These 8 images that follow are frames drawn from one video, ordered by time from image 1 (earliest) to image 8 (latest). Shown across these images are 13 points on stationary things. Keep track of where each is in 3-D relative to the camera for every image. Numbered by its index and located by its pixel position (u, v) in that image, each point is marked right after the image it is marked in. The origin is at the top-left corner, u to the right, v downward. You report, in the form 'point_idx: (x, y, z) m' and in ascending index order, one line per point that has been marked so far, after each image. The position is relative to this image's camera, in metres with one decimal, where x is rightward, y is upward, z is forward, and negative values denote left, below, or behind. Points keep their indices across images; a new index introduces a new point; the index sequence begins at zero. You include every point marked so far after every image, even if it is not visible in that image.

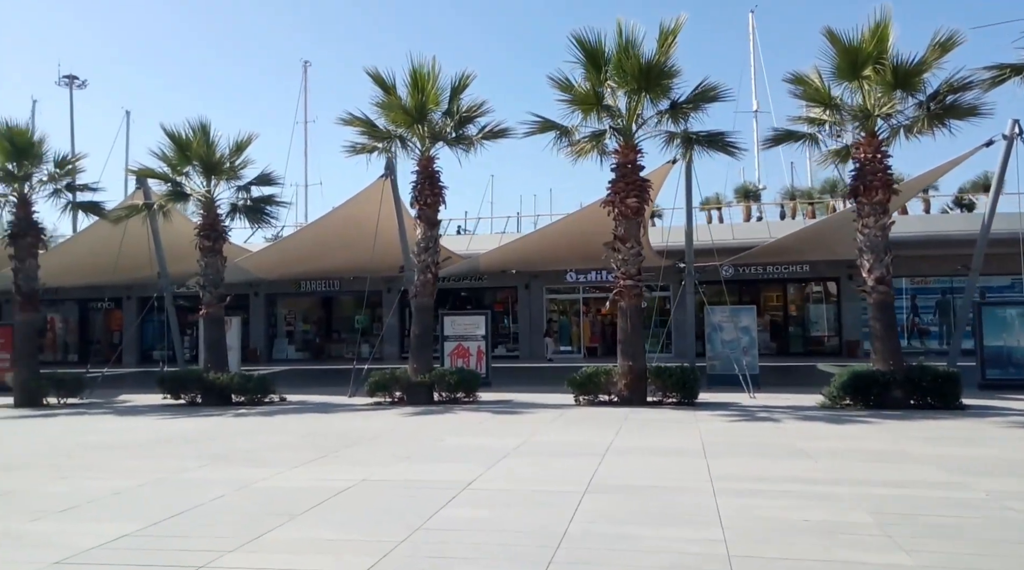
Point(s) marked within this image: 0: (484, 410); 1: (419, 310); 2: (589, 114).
0: (-0.5, -2.2, +15.8) m
1: (-1.9, -0.5, +18.1) m
2: (+1.3, +2.9, +15.1) m
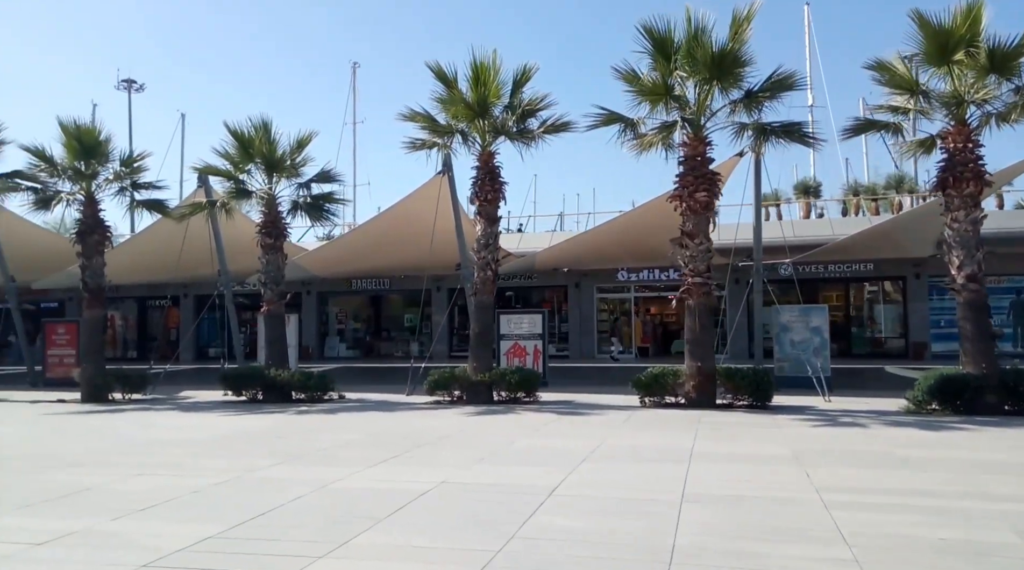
0: (+0.6, -2.1, +15.5) m
1: (-0.7, -0.5, +17.9) m
2: (+2.4, +2.9, +14.7) m
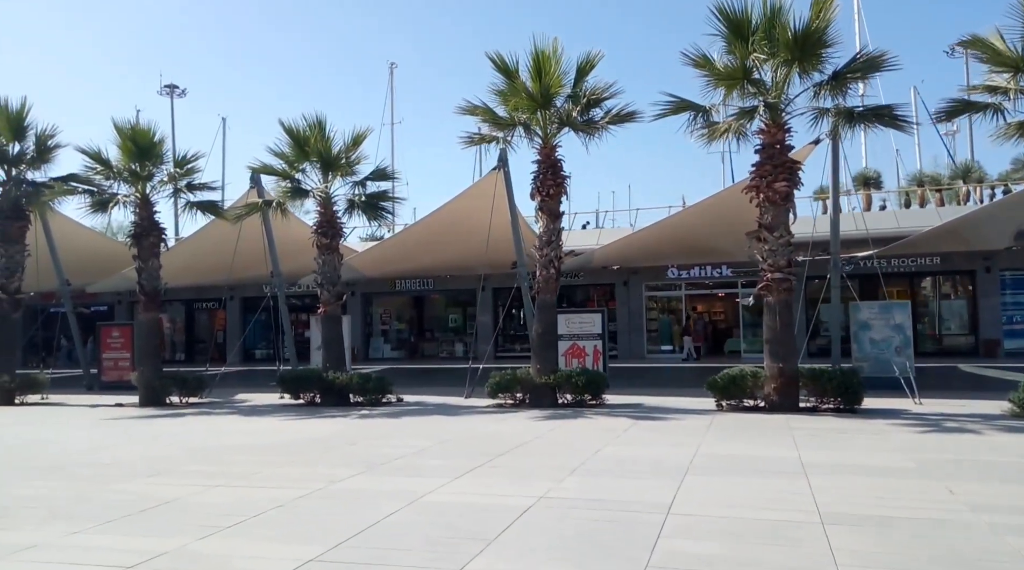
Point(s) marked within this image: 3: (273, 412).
0: (+1.7, -2.1, +14.9) m
1: (+0.5, -0.4, +17.3) m
2: (+3.4, +3.0, +14.0) m
3: (-4.9, -2.6, +18.8) m
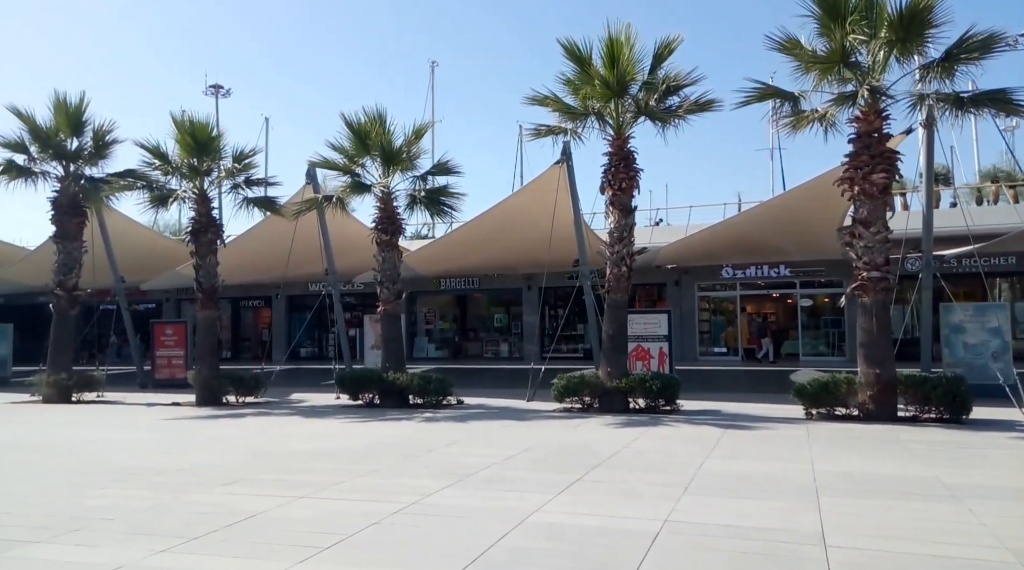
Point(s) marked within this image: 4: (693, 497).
0: (+2.9, -2.1, +14.1) m
1: (+1.8, -0.4, +16.6) m
2: (+4.6, +3.0, +13.2) m
3: (-3.6, -2.6, +18.3) m
4: (+1.4, -1.7, +7.3) m
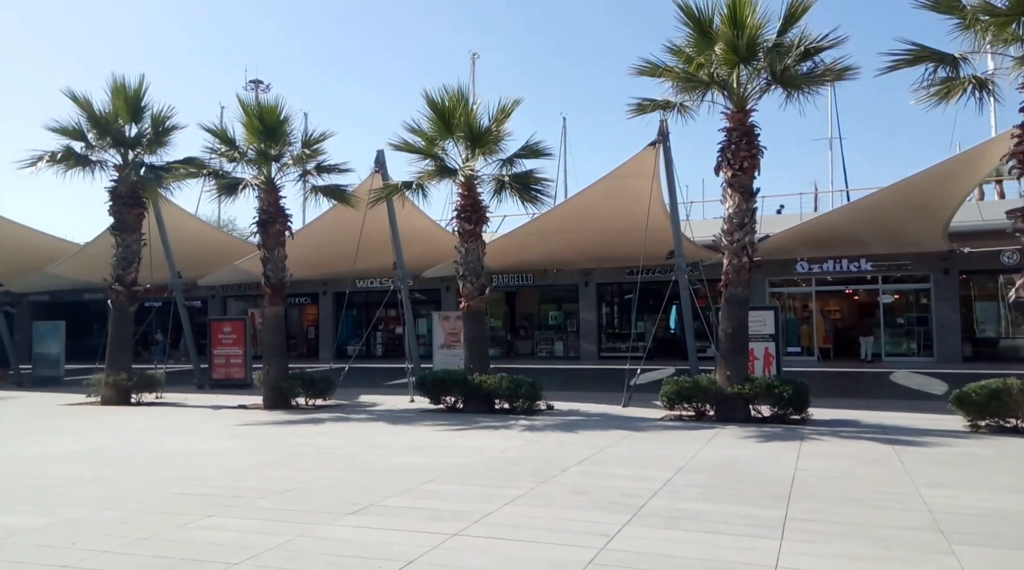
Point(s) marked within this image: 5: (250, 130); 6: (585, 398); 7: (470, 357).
0: (+4.5, -2.0, +12.3) m
1: (+3.5, -0.3, +14.8) m
2: (+6.1, +3.1, +11.3) m
3: (-1.8, -2.4, +16.8) m
4: (+2.8, -1.6, +5.6) m
5: (-5.6, +3.3, +19.7) m
6: (+1.5, -2.2, +18.3) m
7: (-0.8, -1.4, +18.3) m
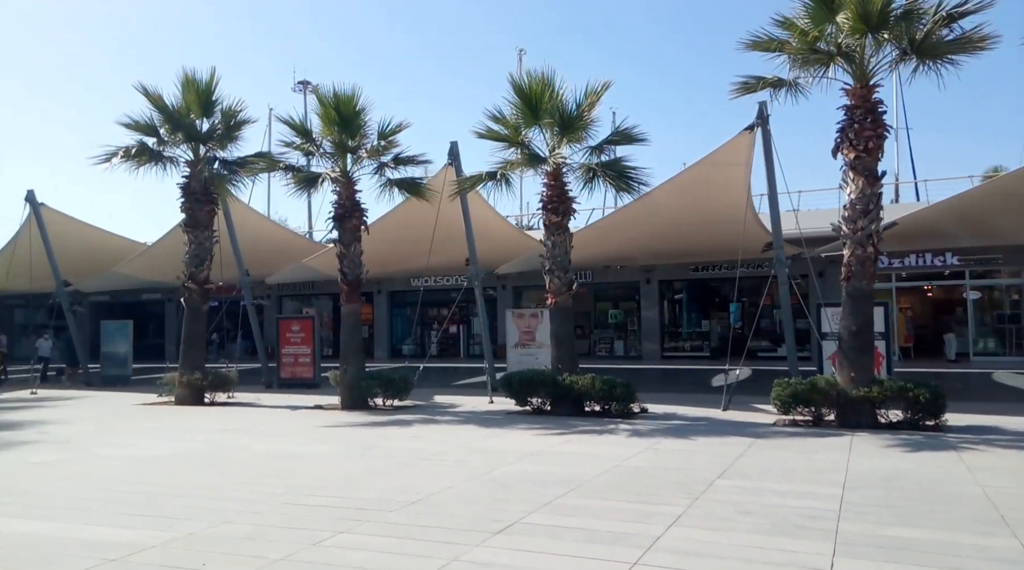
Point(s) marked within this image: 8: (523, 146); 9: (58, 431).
0: (+5.9, -1.9, +11.1) m
1: (+5.0, -0.2, +13.7) m
2: (+7.5, +3.2, +10.0) m
3: (-0.1, -2.4, +15.9) m
4: (+3.8, -1.5, +4.5) m
5: (-3.9, +3.4, +19.0) m
6: (+3.2, -2.2, +17.3) m
7: (+0.9, -1.4, +17.3) m
8: (+0.2, +2.6, +17.4) m
9: (-7.1, -2.3, +14.6) m
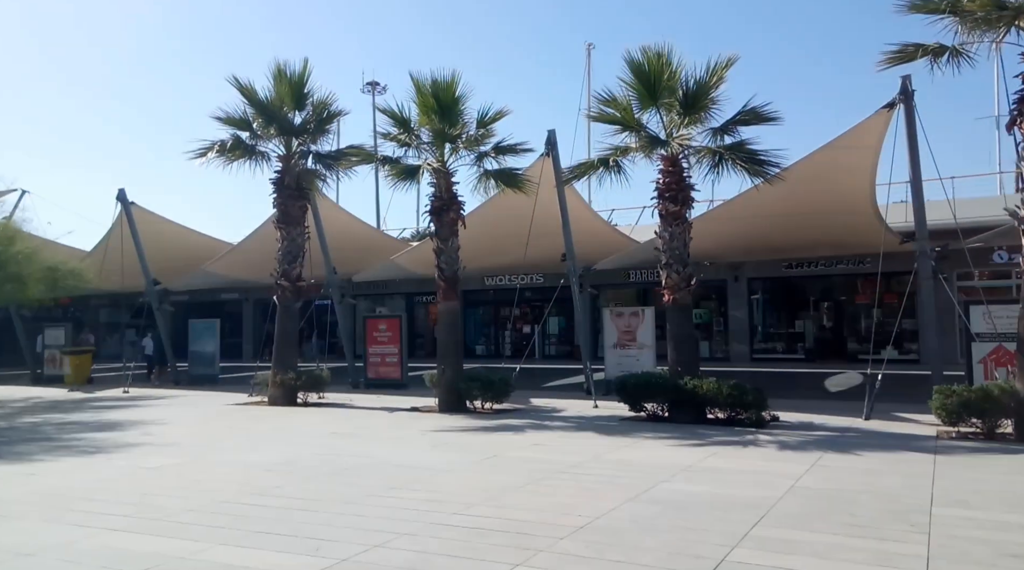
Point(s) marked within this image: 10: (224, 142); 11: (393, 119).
0: (+7.5, -1.8, +9.4) m
1: (+6.8, -0.1, +12.1) m
2: (+8.9, +3.3, +8.2) m
3: (+1.8, -2.3, +14.6) m
4: (+4.9, -1.4, +3.0) m
5: (-1.7, +3.5, +18.0) m
6: (+5.2, -2.1, +15.8) m
7: (+2.9, -1.3, +16.0) m
8: (+2.2, +2.7, +16.1) m
9: (-5.3, -2.2, +13.8) m
10: (-6.3, +3.1, +19.9) m
11: (-2.5, +3.4, +18.5) m
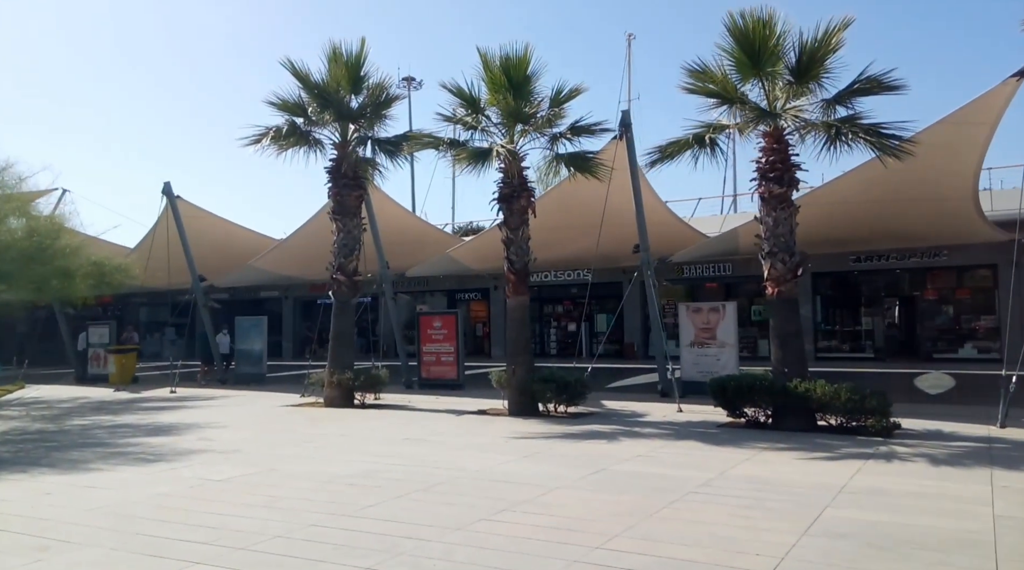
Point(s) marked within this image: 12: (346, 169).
0: (+8.6, -1.7, +7.6) m
1: (+8.0, 0.0, +10.3) m
2: (+10.0, +3.4, +6.4) m
3: (+3.1, -2.2, +13.0) m
4: (+5.8, -1.3, +1.3) m
5: (-0.3, +3.6, +16.6) m
6: (+6.6, -1.9, +14.0) m
7: (+4.3, -1.1, +14.4) m
8: (+3.6, +2.8, +14.5) m
9: (-4.0, -2.1, +12.5) m
10: (-4.8, +3.2, +18.6) m
11: (-1.0, +3.5, +17.1) m
12: (-3.5, +2.5, +19.3) m
